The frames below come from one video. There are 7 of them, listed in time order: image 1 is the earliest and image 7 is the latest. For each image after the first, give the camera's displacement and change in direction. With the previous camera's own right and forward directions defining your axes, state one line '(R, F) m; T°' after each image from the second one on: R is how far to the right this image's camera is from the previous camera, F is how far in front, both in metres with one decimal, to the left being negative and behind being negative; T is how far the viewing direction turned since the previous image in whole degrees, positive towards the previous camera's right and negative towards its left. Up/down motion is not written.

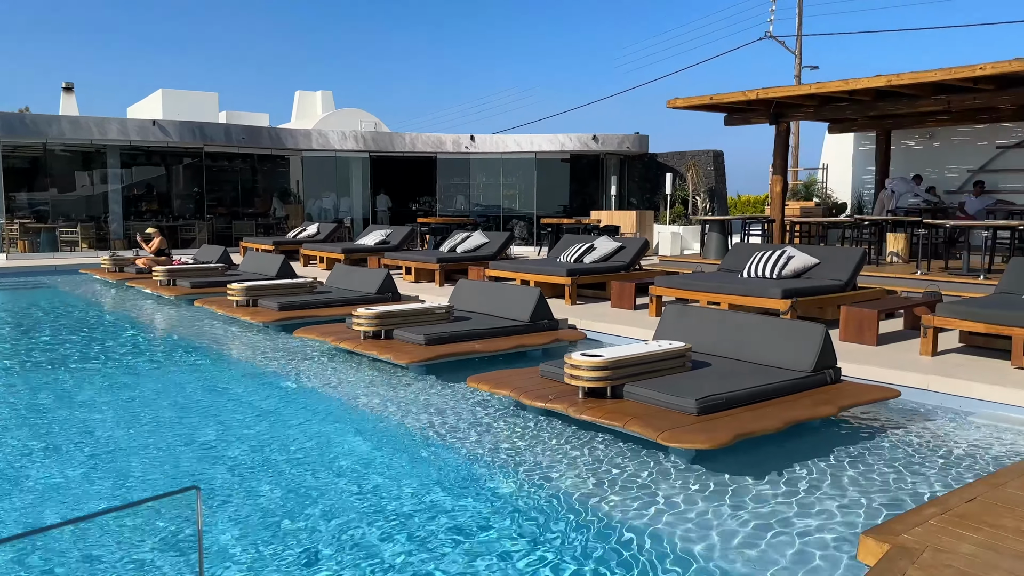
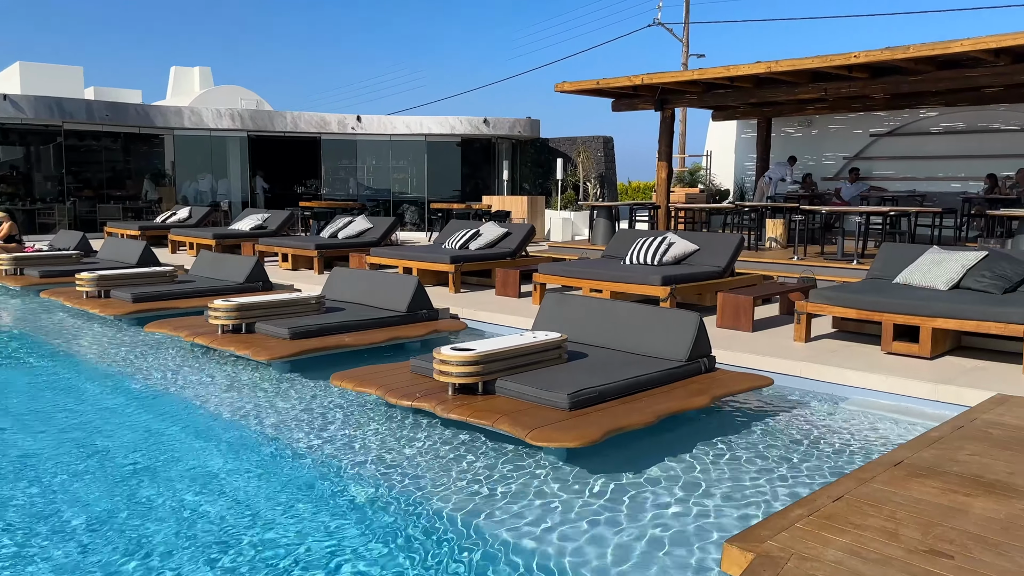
(+0.2, +0.3) m; +7°
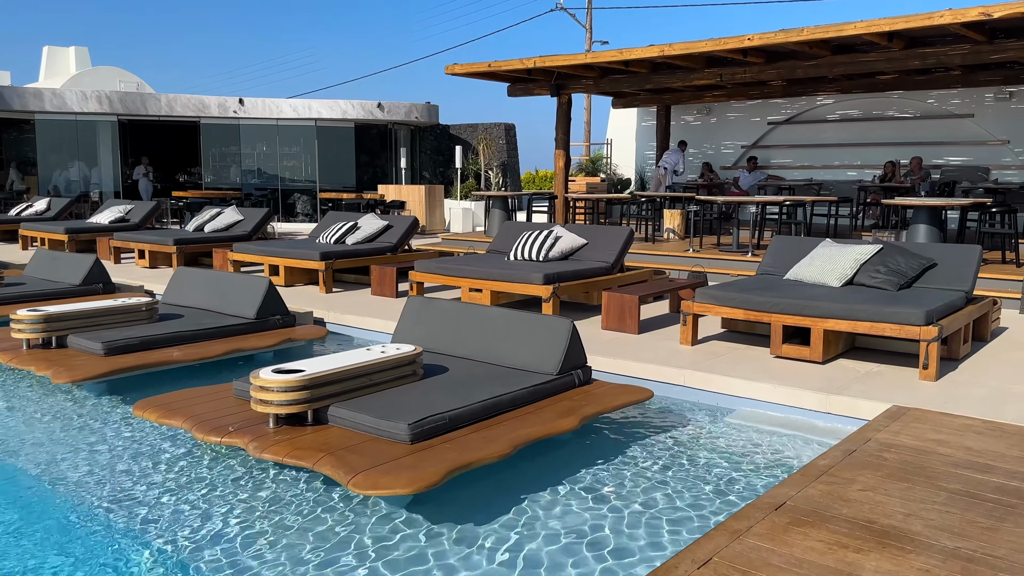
(+0.4, +0.7) m; +6°
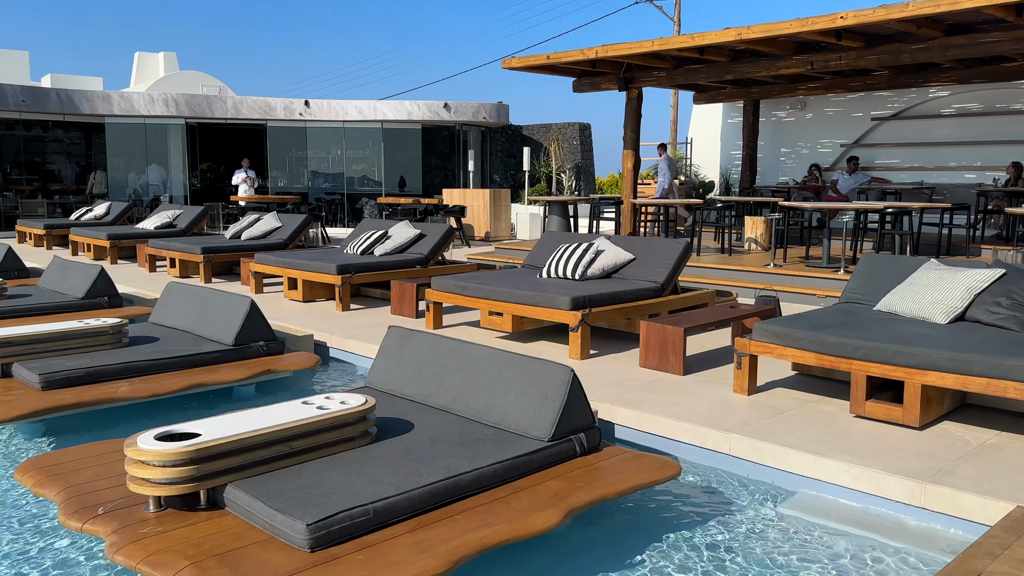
(+0.5, +1.1) m; -7°
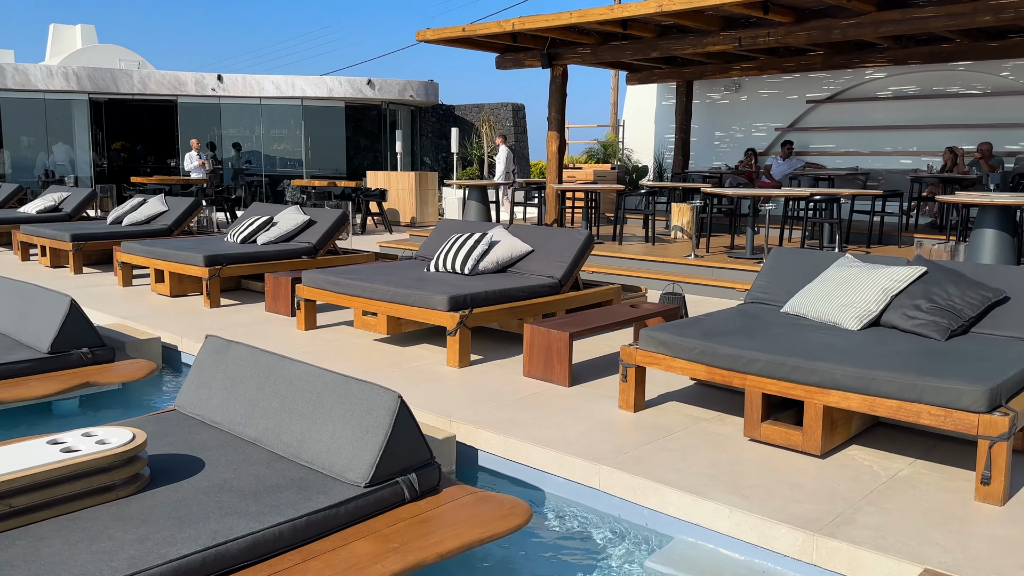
(+0.5, +0.7) m; +3°
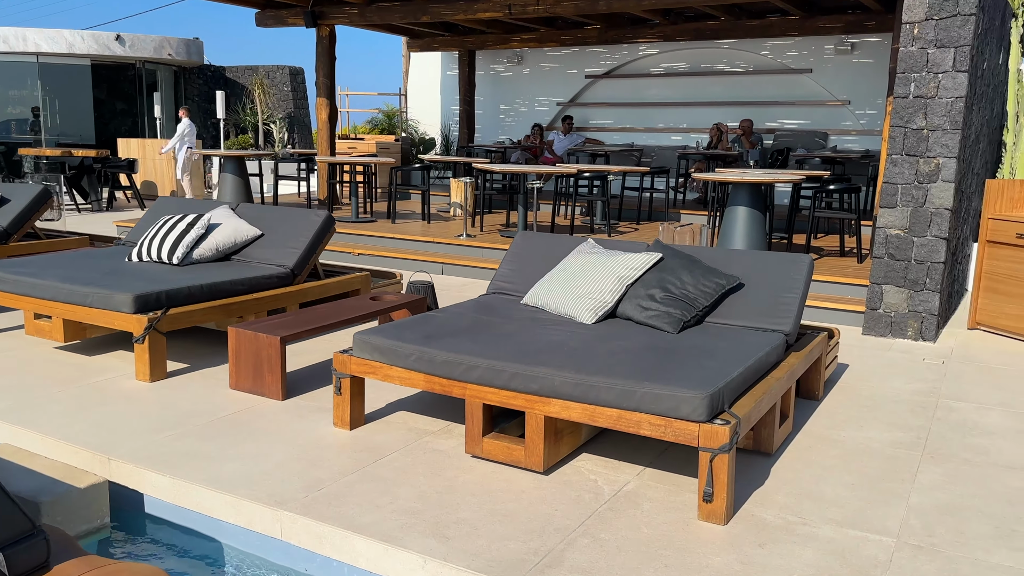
(+0.5, +0.5) m; +13°
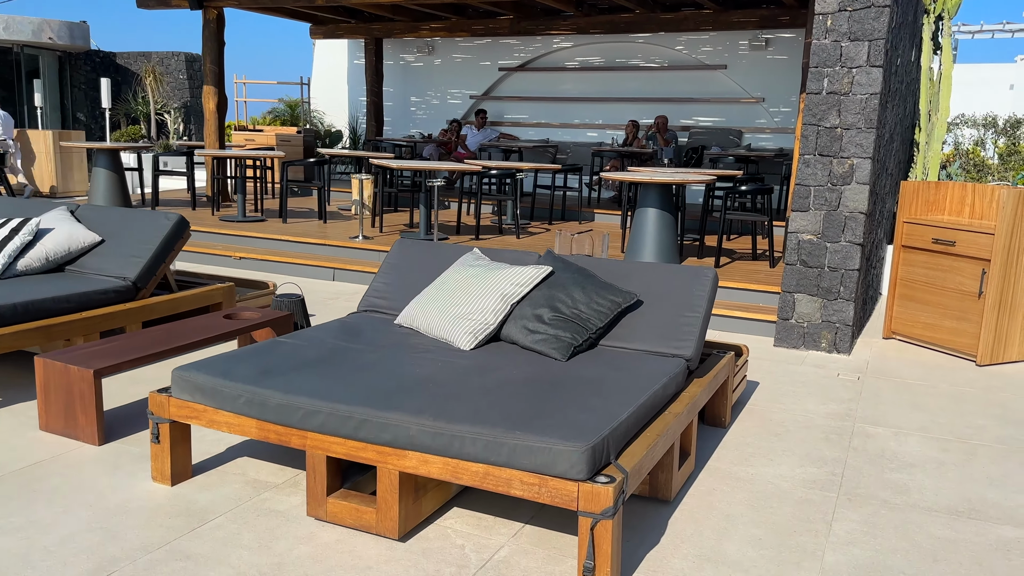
(+0.2, +0.5) m; +5°
